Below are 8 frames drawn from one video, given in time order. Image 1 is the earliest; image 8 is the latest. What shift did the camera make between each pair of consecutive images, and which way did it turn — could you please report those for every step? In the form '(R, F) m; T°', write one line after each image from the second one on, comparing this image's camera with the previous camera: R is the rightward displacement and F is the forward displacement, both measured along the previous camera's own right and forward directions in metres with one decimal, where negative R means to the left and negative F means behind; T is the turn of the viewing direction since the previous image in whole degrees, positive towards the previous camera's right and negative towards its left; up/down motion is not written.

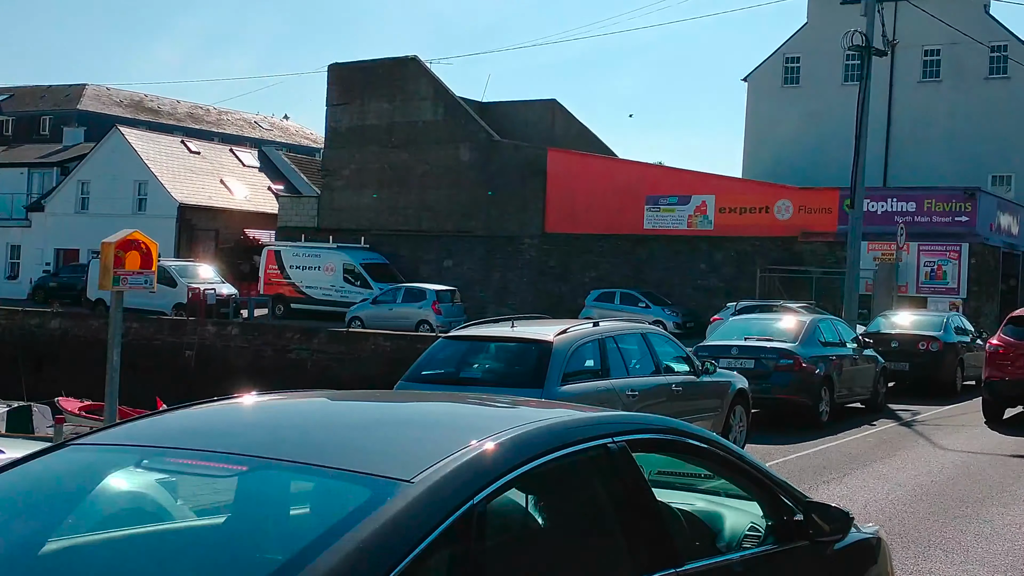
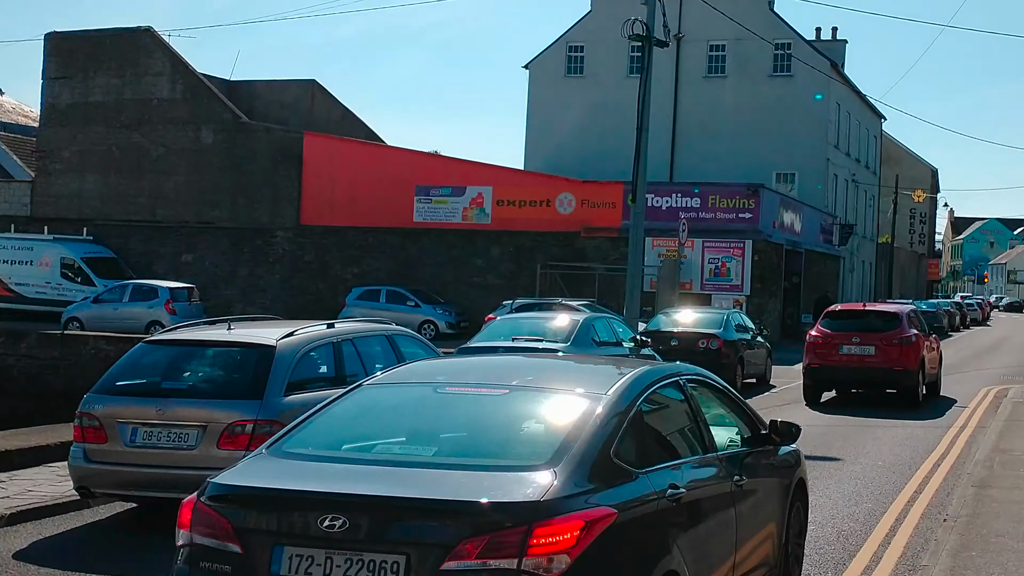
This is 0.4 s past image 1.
(-0.6, +1.8) m; +13°
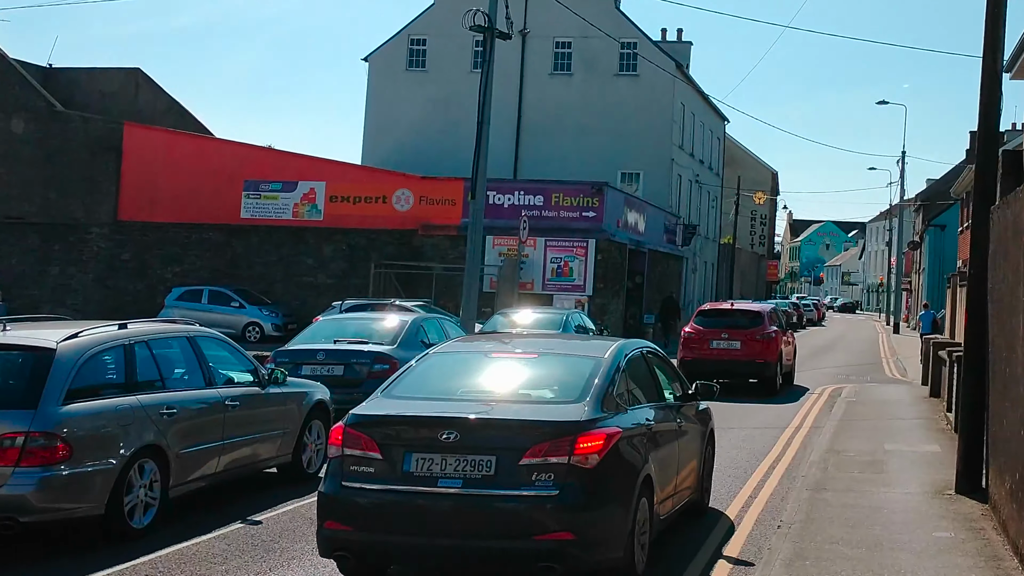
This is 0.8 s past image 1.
(+0.3, +0.7) m; +7°
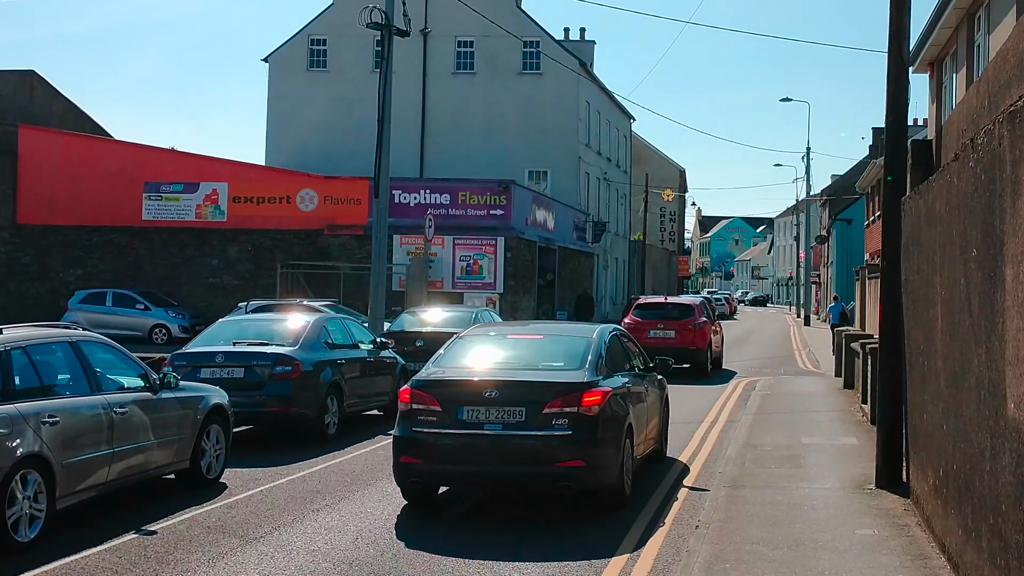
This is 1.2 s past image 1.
(+0.1, +0.5) m; +4°
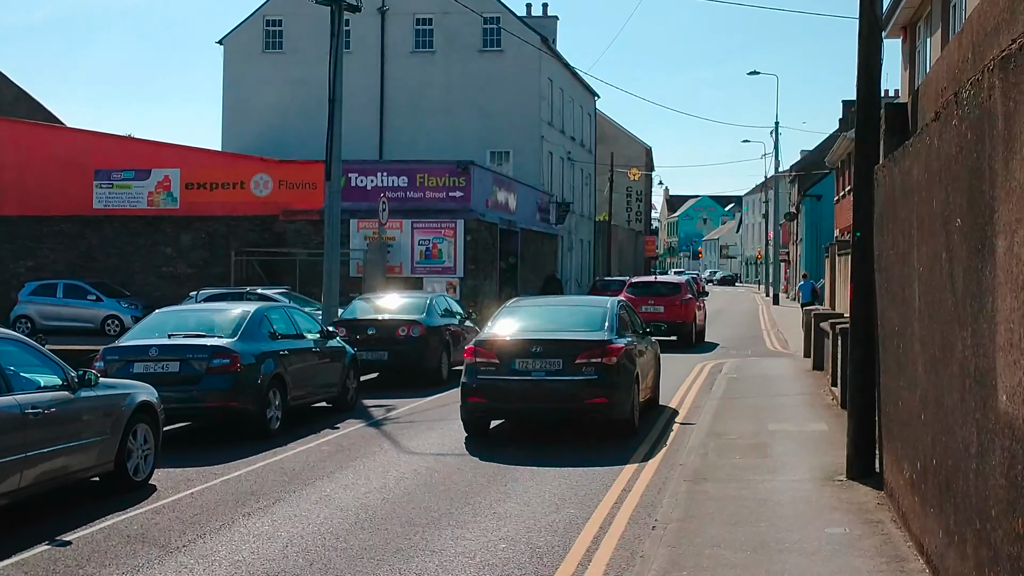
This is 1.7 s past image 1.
(+0.2, +0.7) m; +1°
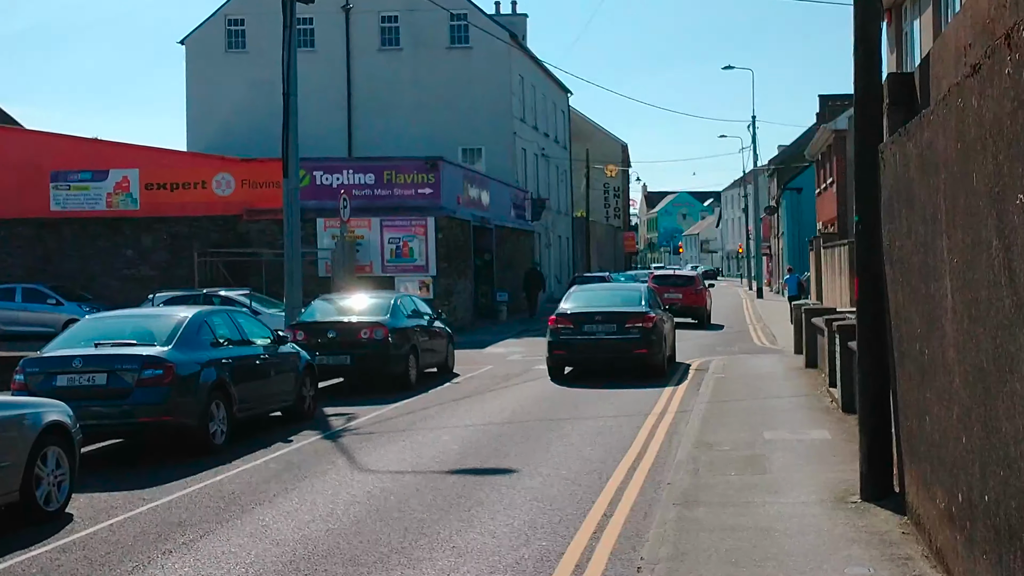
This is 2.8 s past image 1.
(+0.1, +1.1) m; +1°
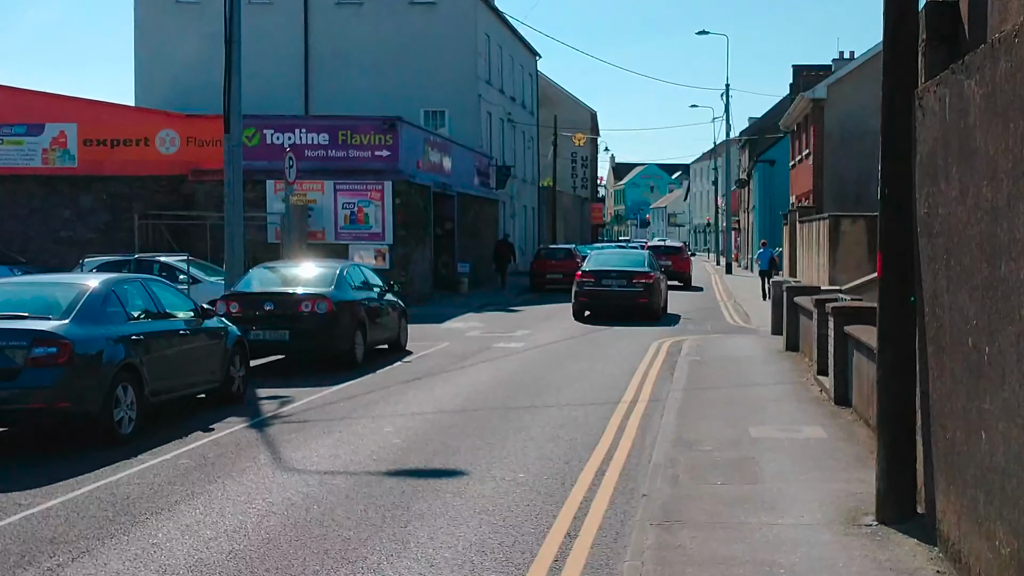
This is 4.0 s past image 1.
(+0.1, +1.4) m; +2°
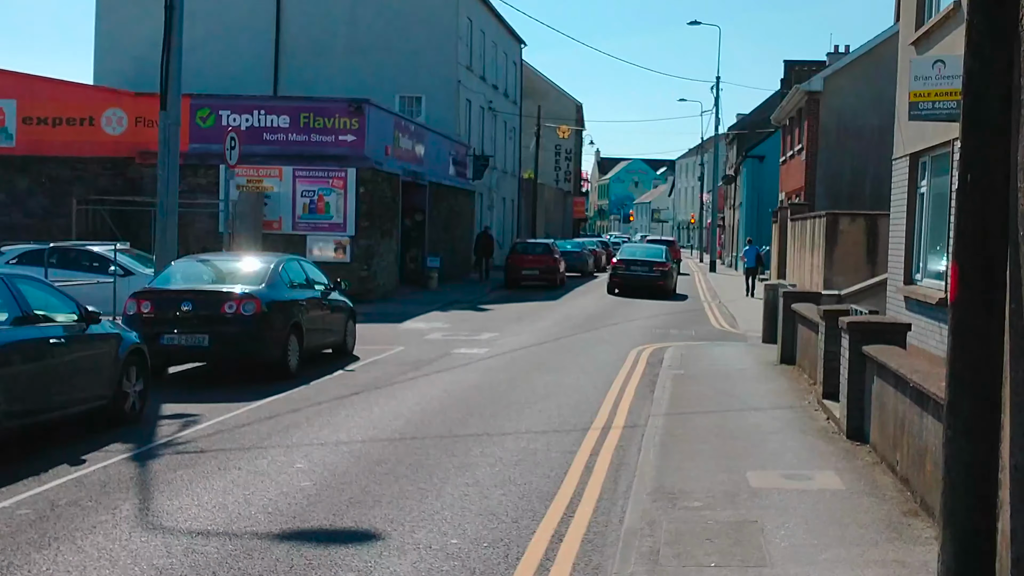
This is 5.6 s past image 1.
(+0.3, +1.9) m; +1°
